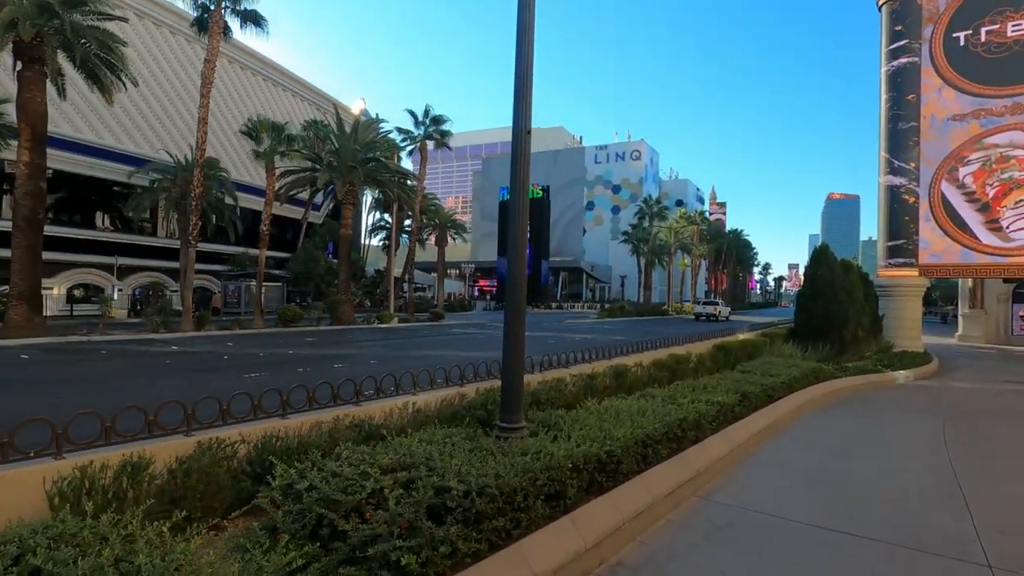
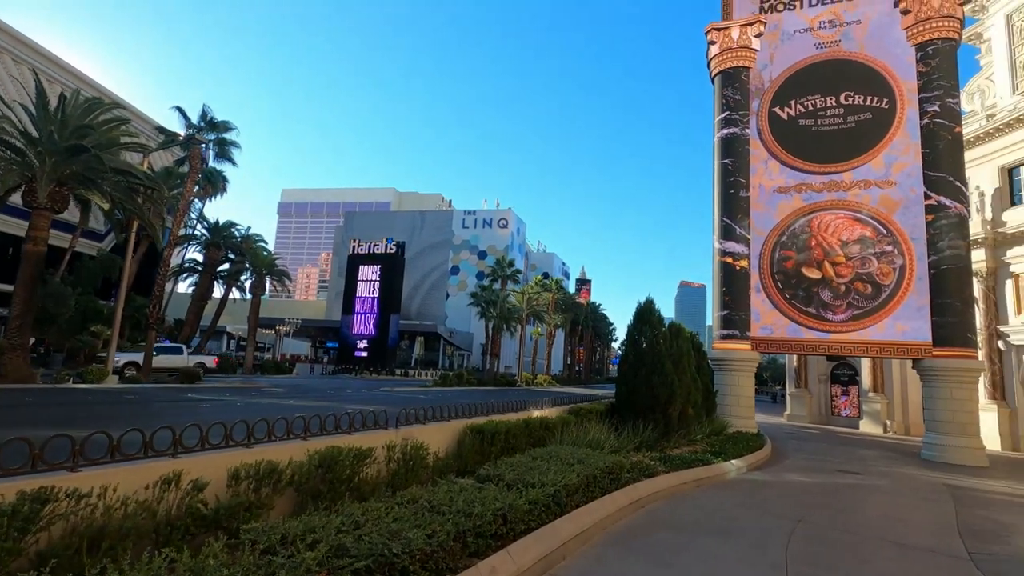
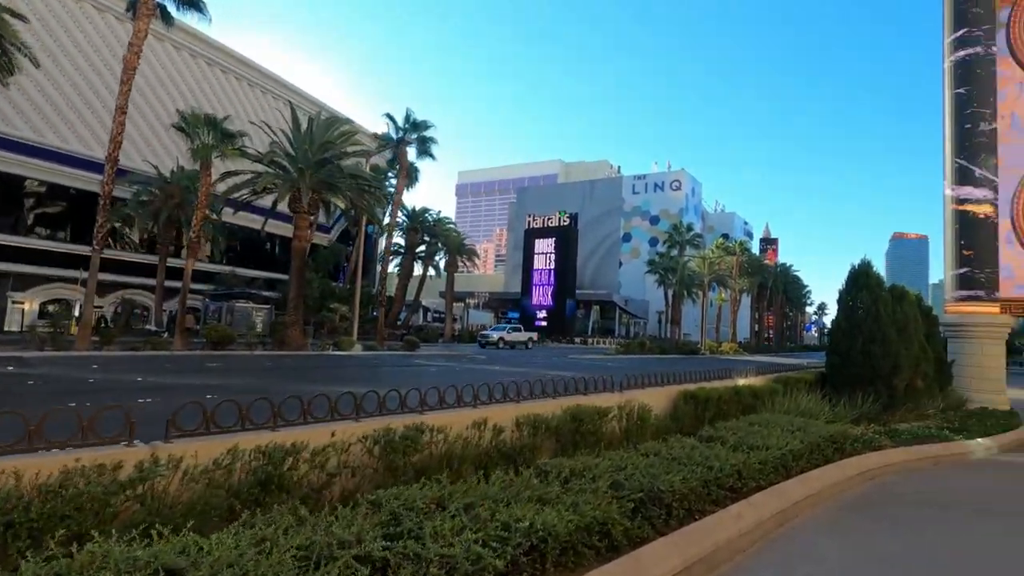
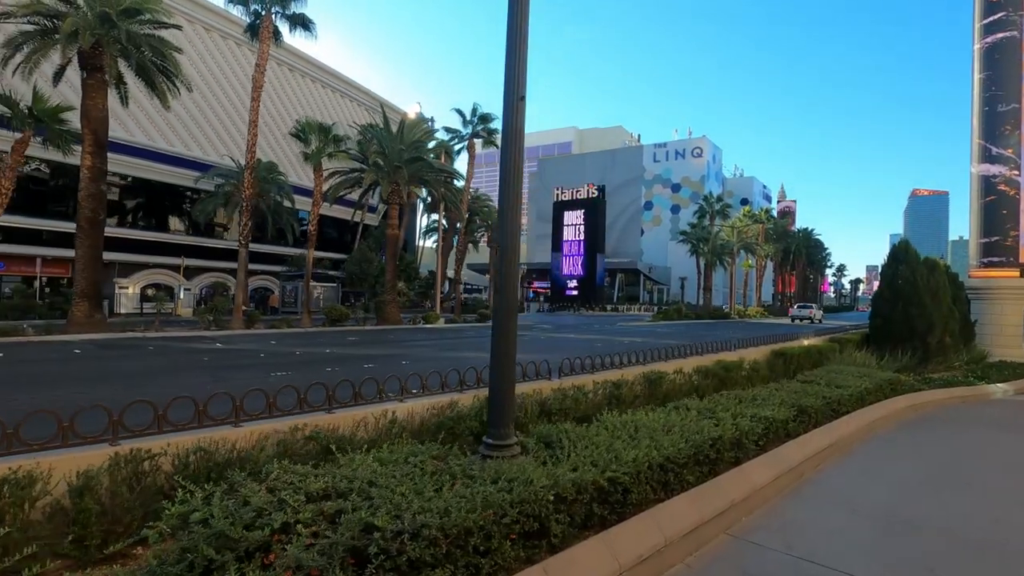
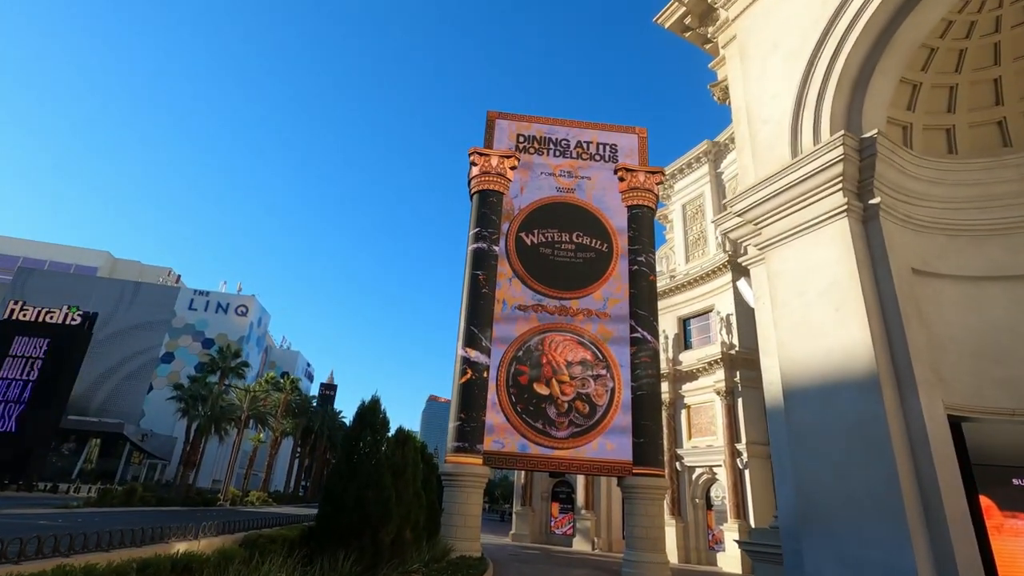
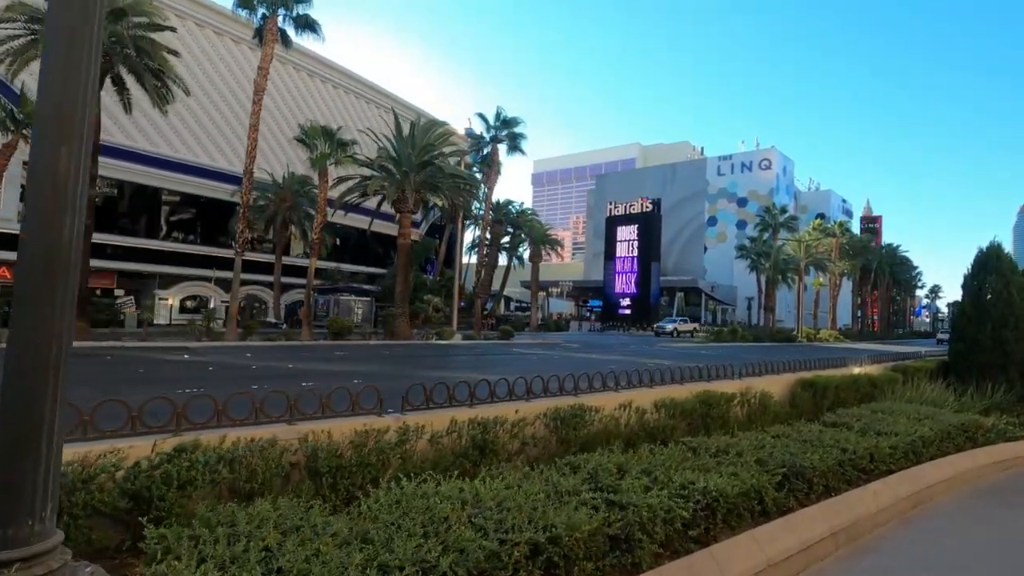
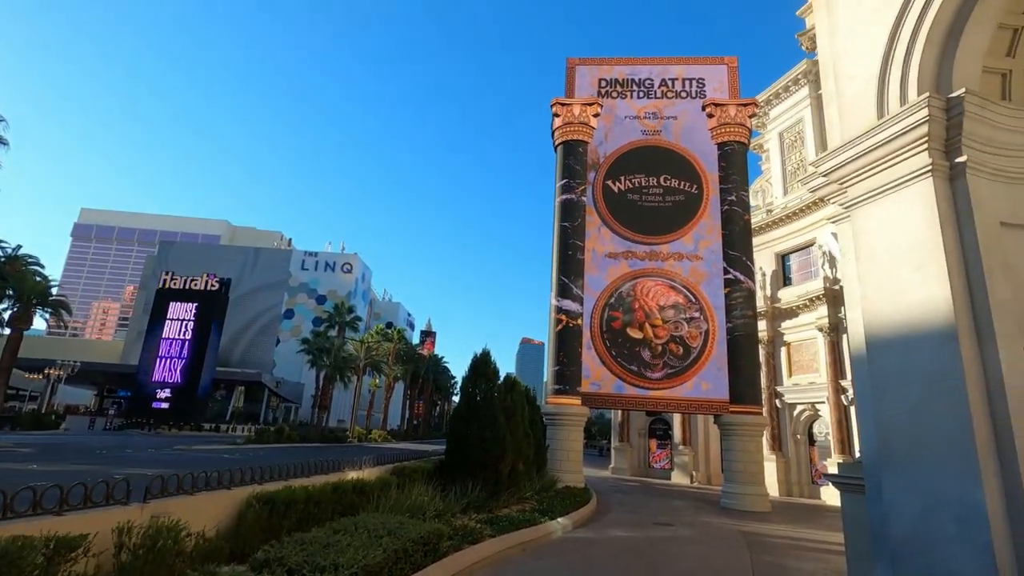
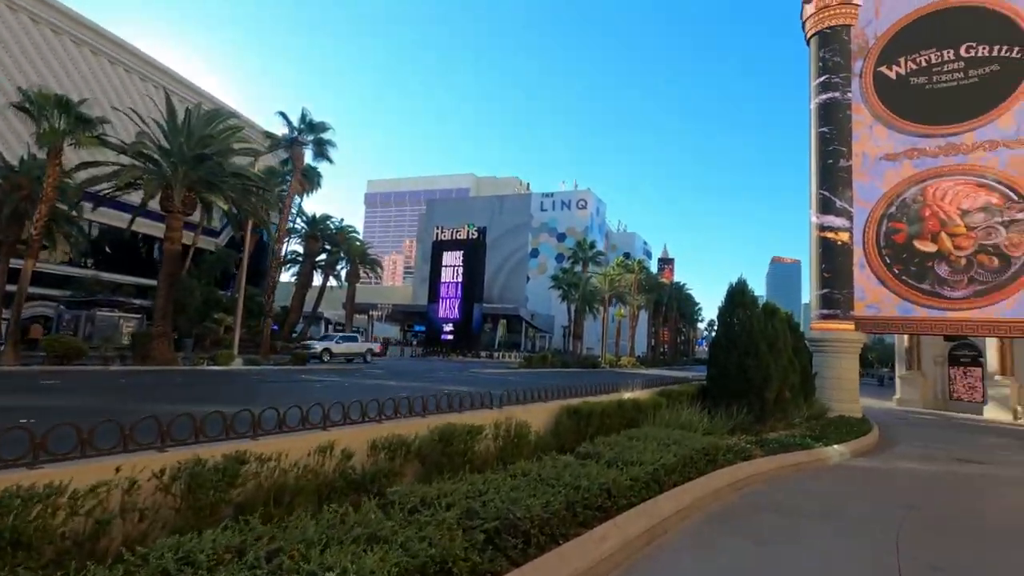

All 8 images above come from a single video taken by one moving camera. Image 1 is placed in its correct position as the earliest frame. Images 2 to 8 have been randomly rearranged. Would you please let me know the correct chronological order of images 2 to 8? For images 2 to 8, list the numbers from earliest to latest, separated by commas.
4, 6, 3, 8, 2, 7, 5
